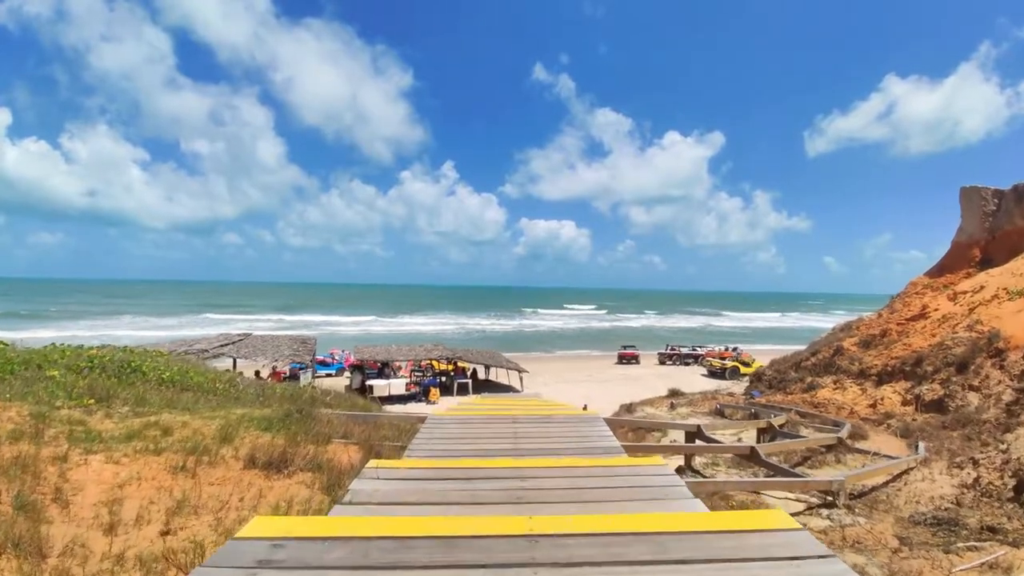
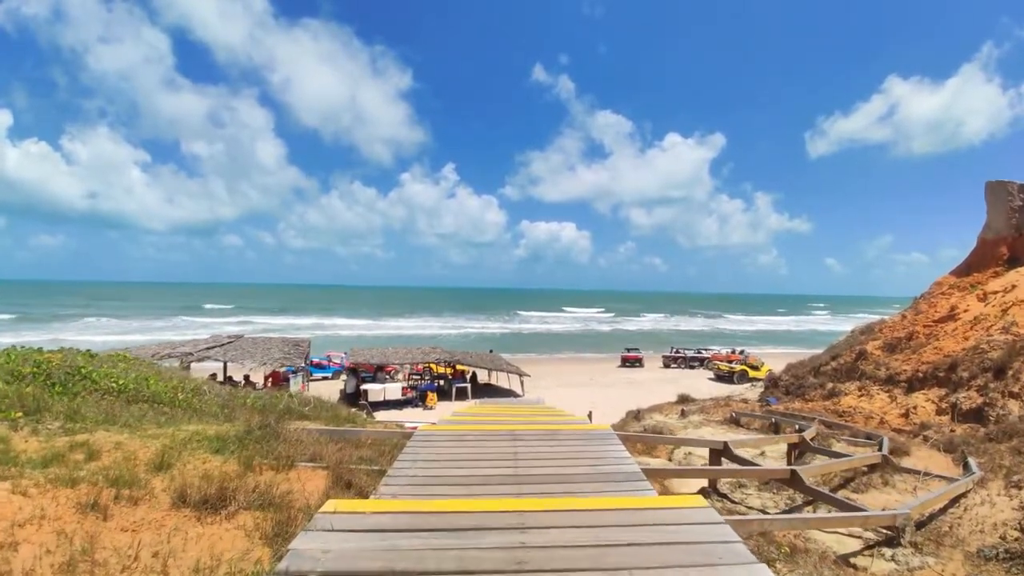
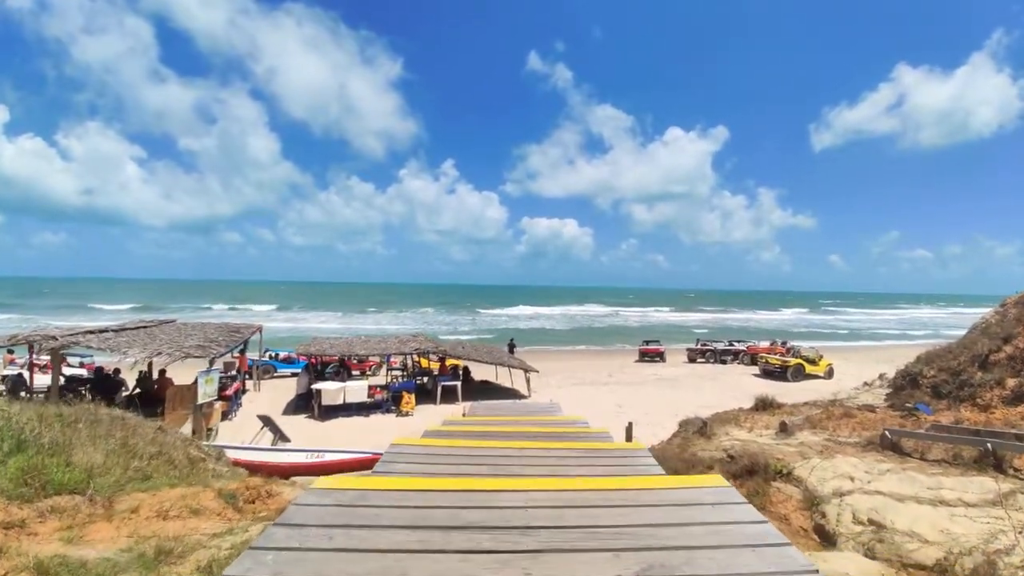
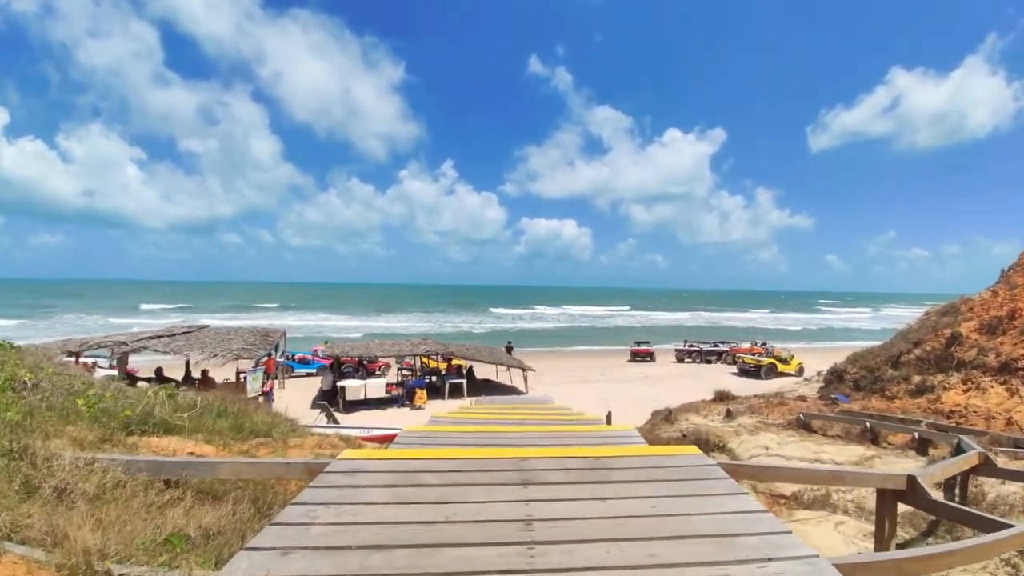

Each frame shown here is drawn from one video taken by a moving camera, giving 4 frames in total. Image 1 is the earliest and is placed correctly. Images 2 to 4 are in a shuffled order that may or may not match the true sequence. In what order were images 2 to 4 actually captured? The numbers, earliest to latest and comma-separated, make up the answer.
2, 4, 3
